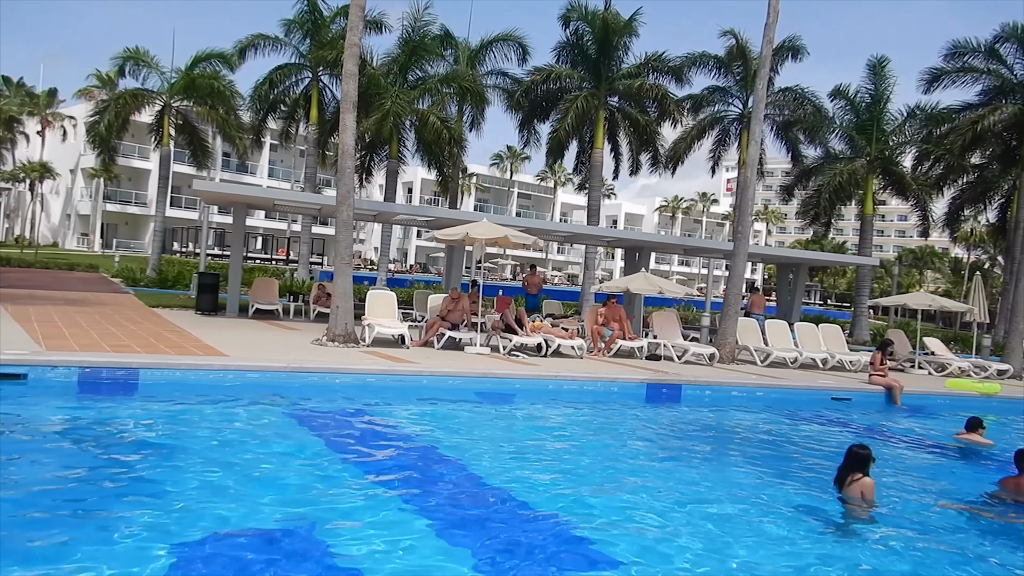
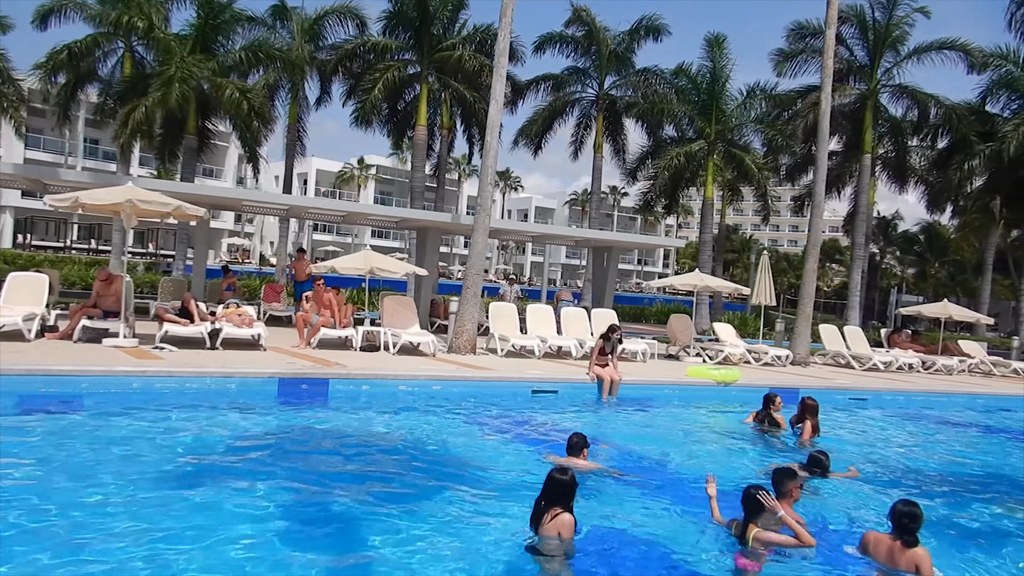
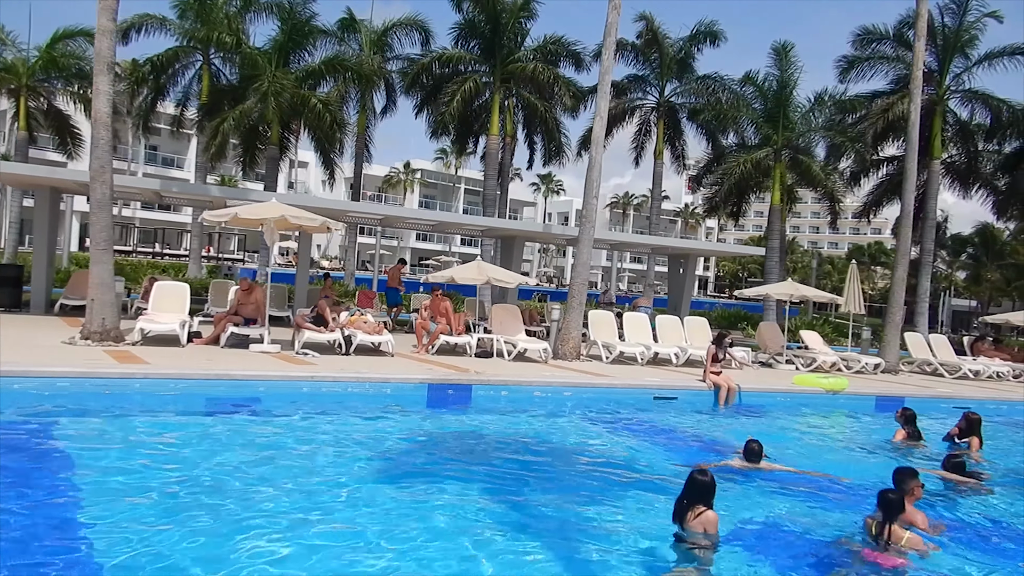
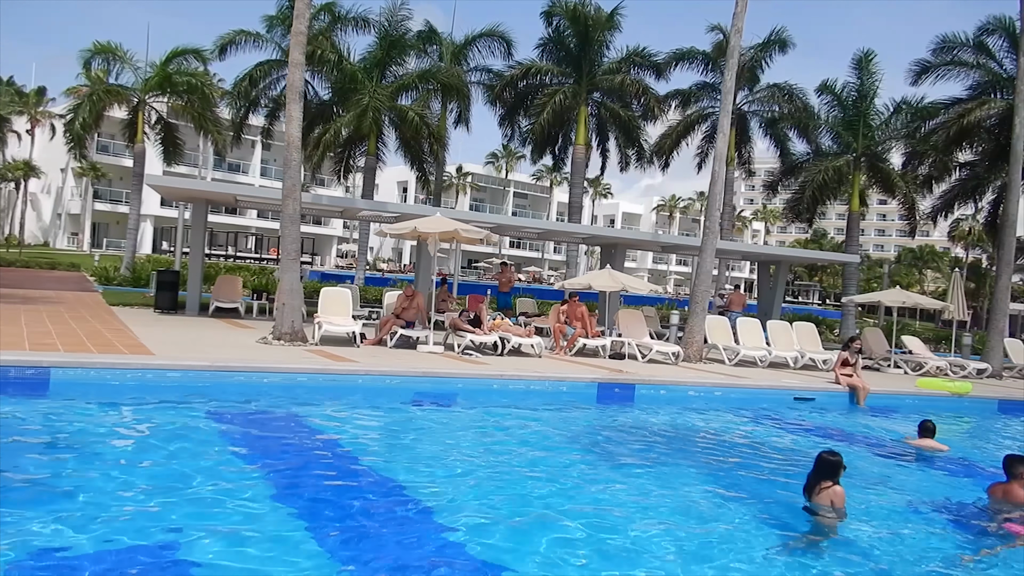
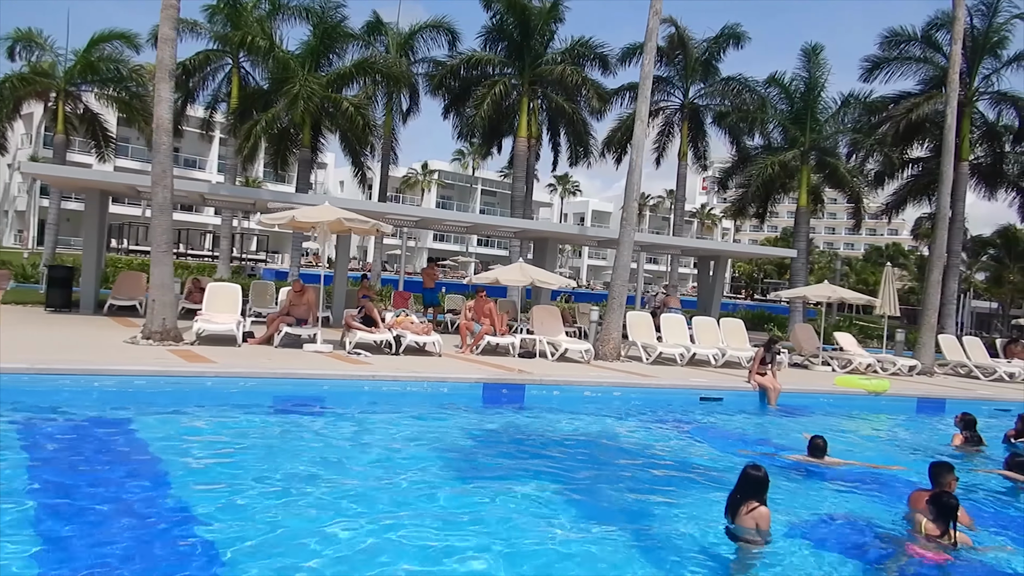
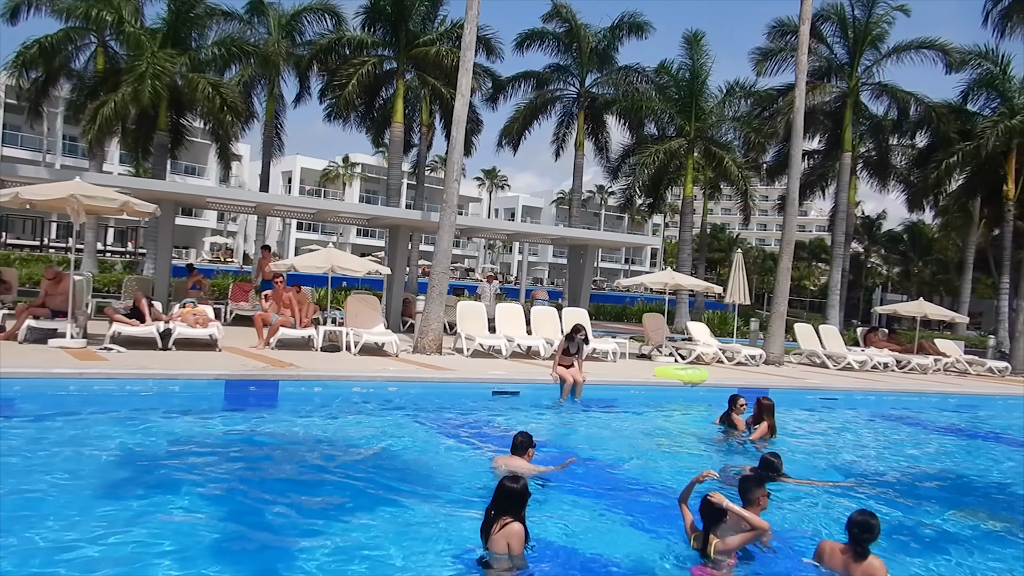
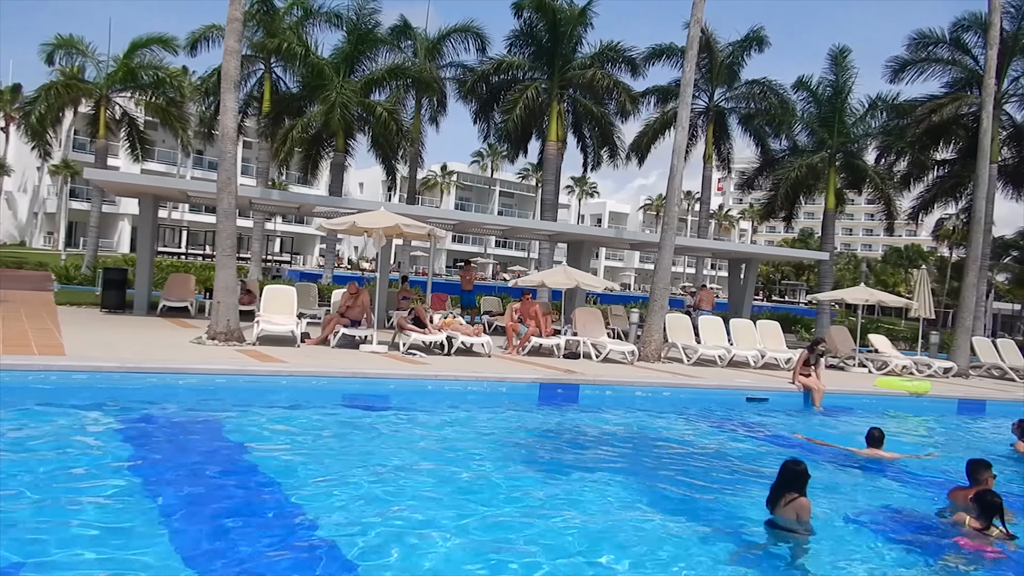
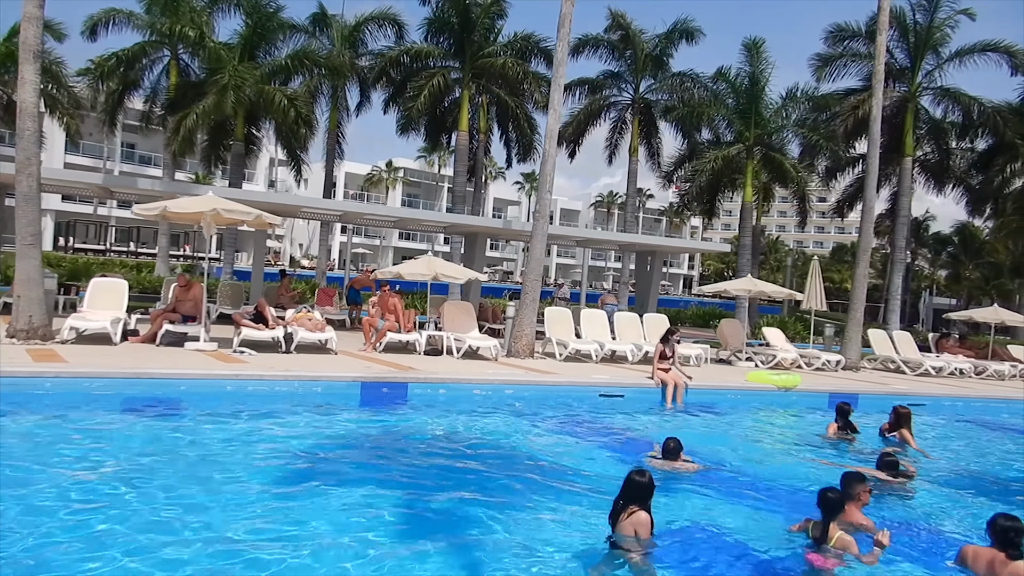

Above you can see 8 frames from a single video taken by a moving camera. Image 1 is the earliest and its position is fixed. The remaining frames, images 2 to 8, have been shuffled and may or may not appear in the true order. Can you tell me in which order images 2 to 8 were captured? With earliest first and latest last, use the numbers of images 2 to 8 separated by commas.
4, 7, 5, 3, 8, 2, 6
